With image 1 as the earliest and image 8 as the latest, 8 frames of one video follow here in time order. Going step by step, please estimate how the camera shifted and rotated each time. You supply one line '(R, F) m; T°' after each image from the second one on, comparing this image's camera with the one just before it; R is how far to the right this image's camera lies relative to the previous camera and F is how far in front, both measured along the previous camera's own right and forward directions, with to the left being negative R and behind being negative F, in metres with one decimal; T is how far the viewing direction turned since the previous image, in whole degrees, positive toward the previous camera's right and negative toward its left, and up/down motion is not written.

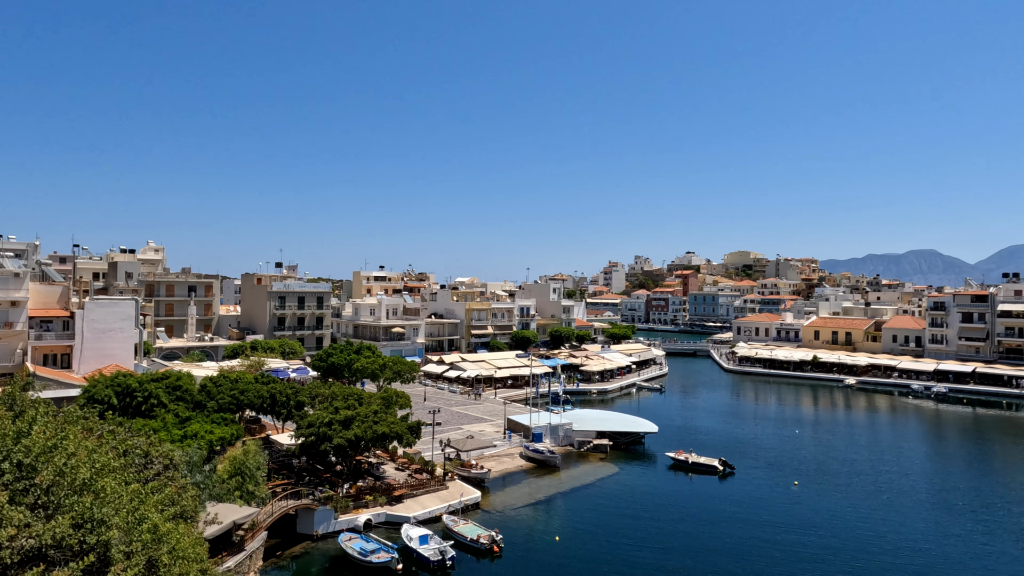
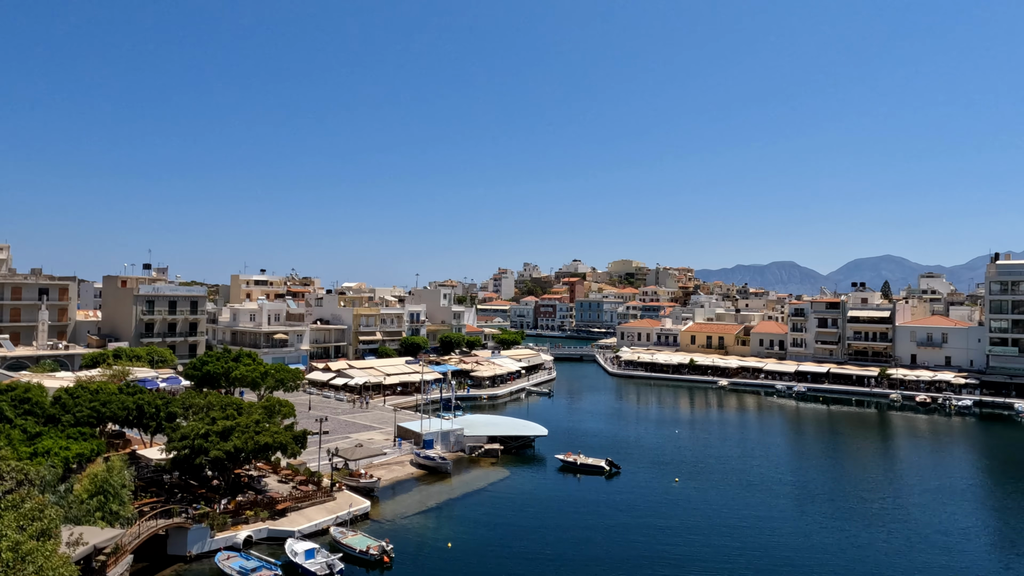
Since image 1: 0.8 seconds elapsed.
(-0.2, +0.2) m; +10°
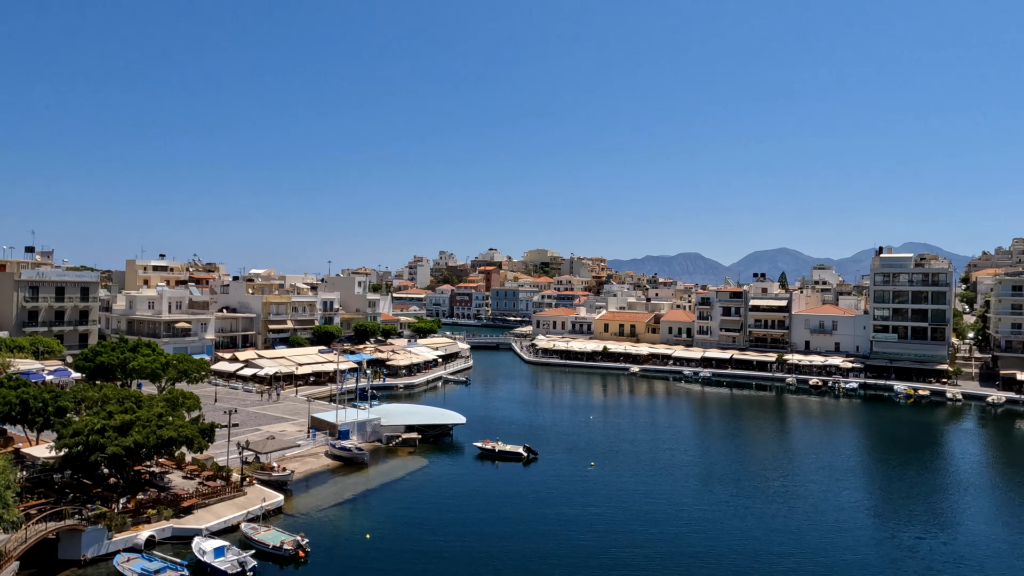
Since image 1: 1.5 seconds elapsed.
(-0.2, +0.1) m; +7°
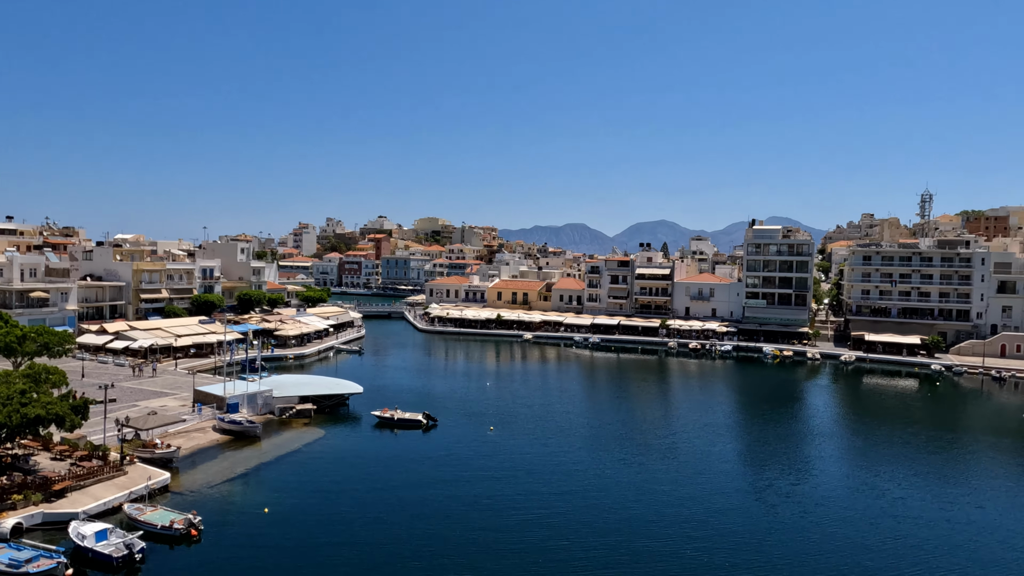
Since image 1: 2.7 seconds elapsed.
(-0.6, +0.1) m; +10°
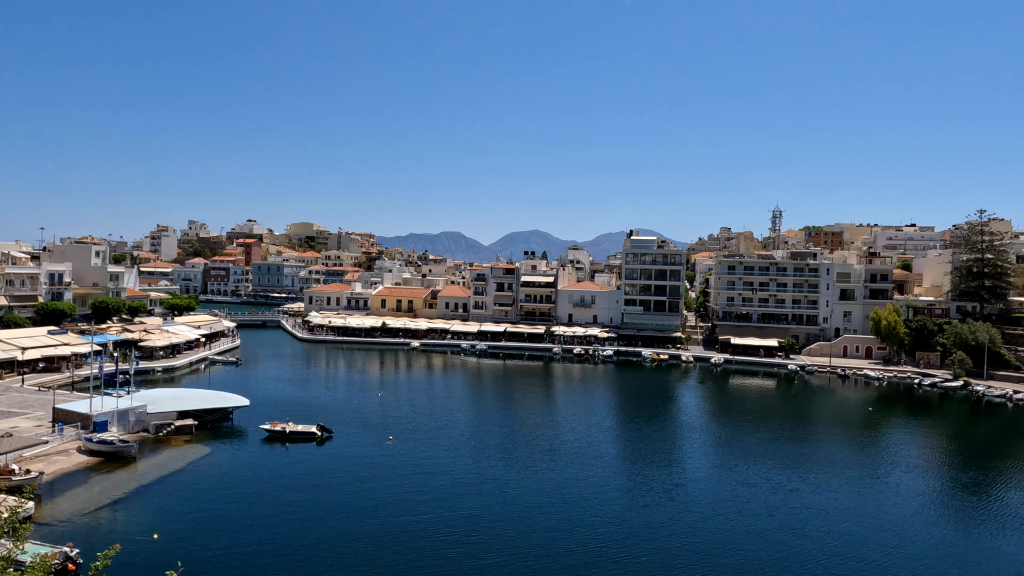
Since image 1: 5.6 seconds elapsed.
(-1.5, +0.2) m; +11°
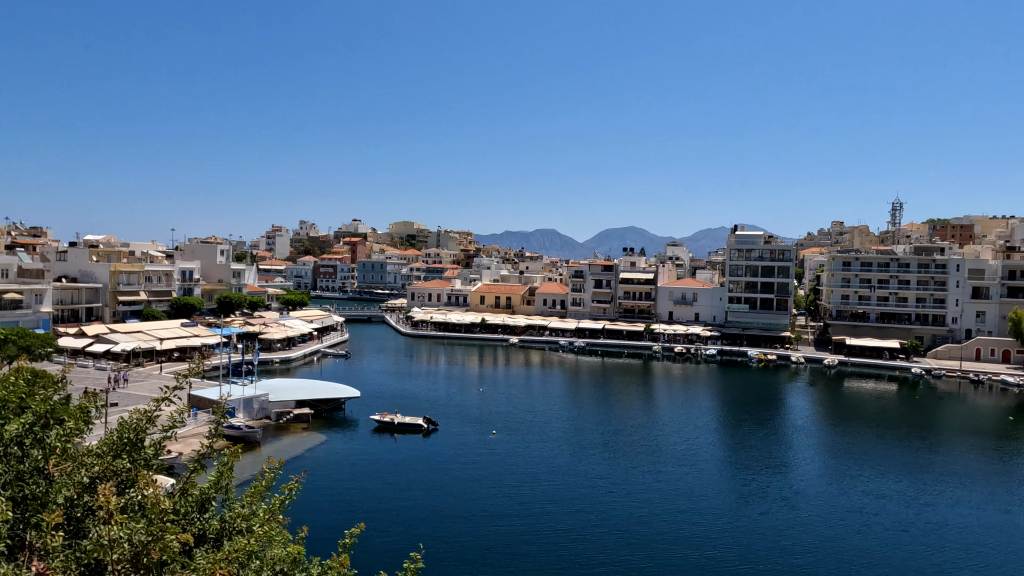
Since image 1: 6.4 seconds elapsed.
(-0.5, 0.0) m; -8°
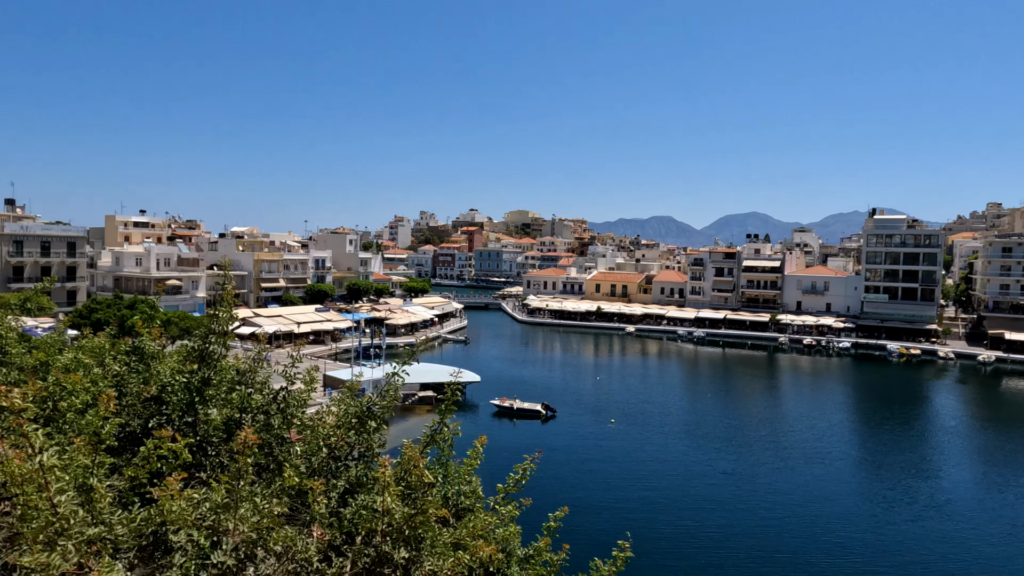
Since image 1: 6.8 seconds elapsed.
(-0.3, 0.0) m; -10°
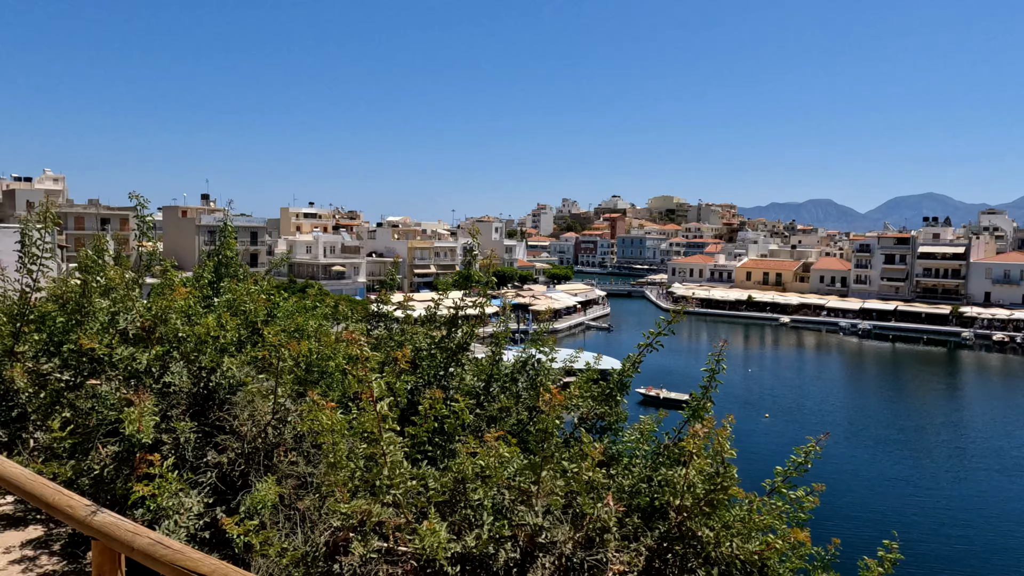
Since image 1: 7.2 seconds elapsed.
(-0.3, -0.1) m; -12°
